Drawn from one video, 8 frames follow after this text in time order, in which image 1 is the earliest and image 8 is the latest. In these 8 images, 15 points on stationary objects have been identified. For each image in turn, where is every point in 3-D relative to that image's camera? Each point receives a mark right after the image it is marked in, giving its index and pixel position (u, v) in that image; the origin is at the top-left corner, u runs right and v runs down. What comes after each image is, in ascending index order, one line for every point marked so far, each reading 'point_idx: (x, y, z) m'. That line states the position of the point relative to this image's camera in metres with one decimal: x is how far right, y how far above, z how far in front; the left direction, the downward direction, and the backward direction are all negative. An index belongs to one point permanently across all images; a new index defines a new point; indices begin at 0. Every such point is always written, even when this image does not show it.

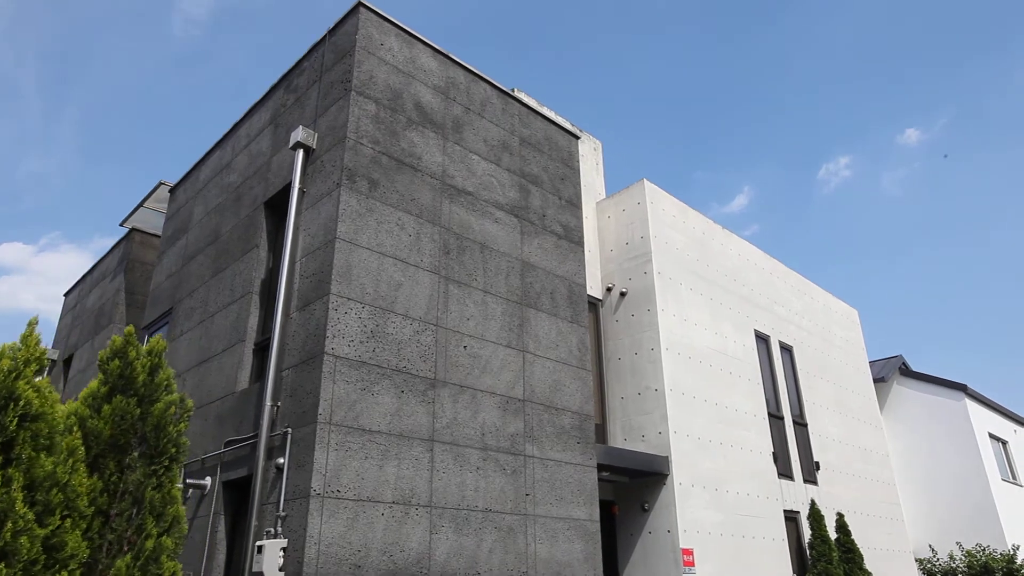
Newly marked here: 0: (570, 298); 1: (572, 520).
0: (+0.7, -0.1, +8.4) m
1: (+0.6, -2.4, +7.2) m
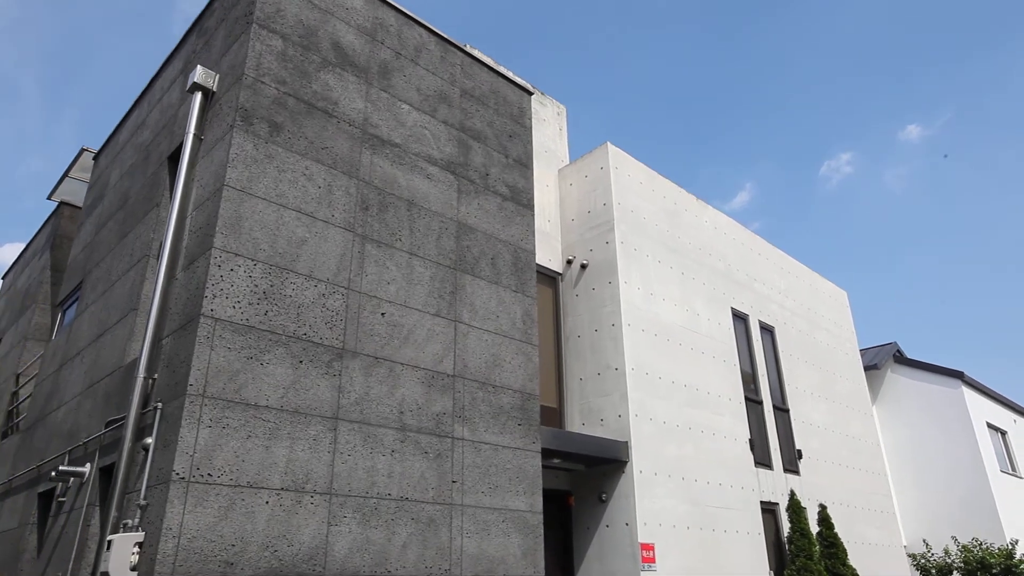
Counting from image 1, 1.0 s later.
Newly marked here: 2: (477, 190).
0: (0.0, +0.3, +7.5) m
1: (-0.1, -2.1, +6.4) m
2: (-0.4, +1.1, +7.5) m
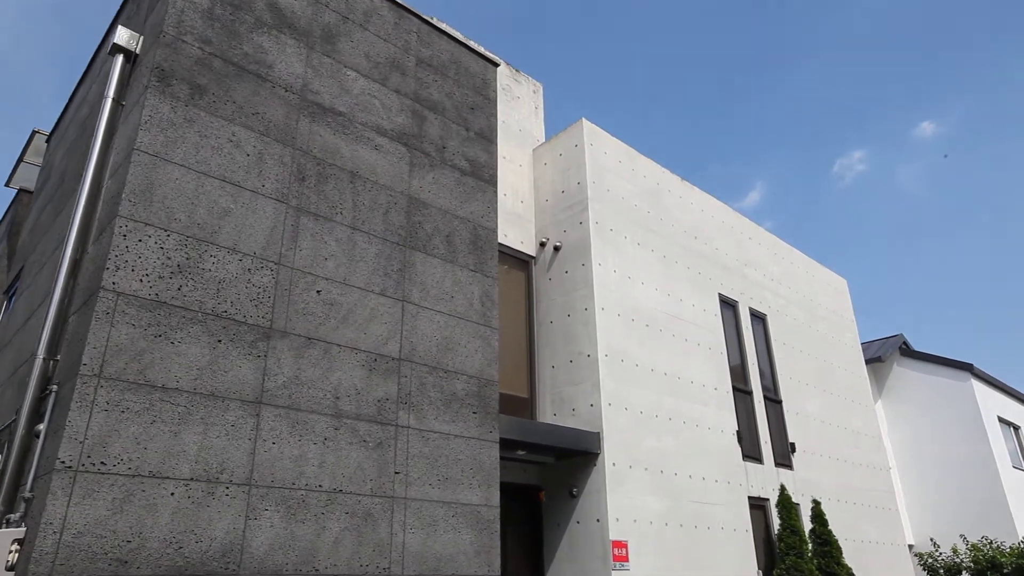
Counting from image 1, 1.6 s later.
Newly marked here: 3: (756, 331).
0: (-0.4, +0.5, +7.1) m
1: (-0.5, -1.9, +5.9) m
2: (-0.8, +1.3, +7.0) m
3: (+3.9, -0.7, +11.0) m
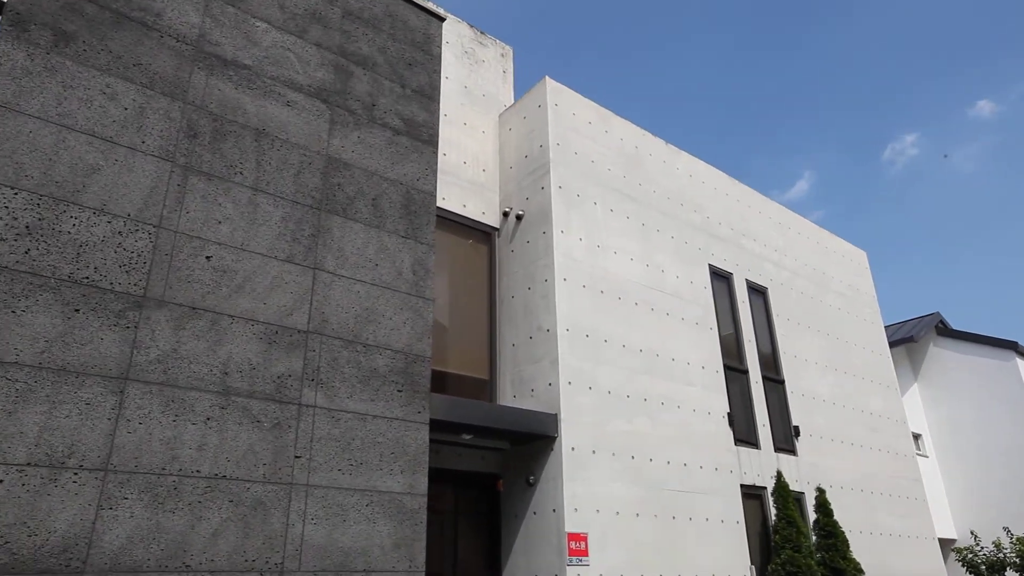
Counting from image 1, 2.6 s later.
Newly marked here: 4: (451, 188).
0: (-1.0, +0.7, +6.4) m
1: (-1.0, -1.6, +5.3) m
2: (-1.4, +1.5, +6.4) m
3: (+3.5, -0.2, +10.1) m
4: (-0.7, +1.2, +8.3) m
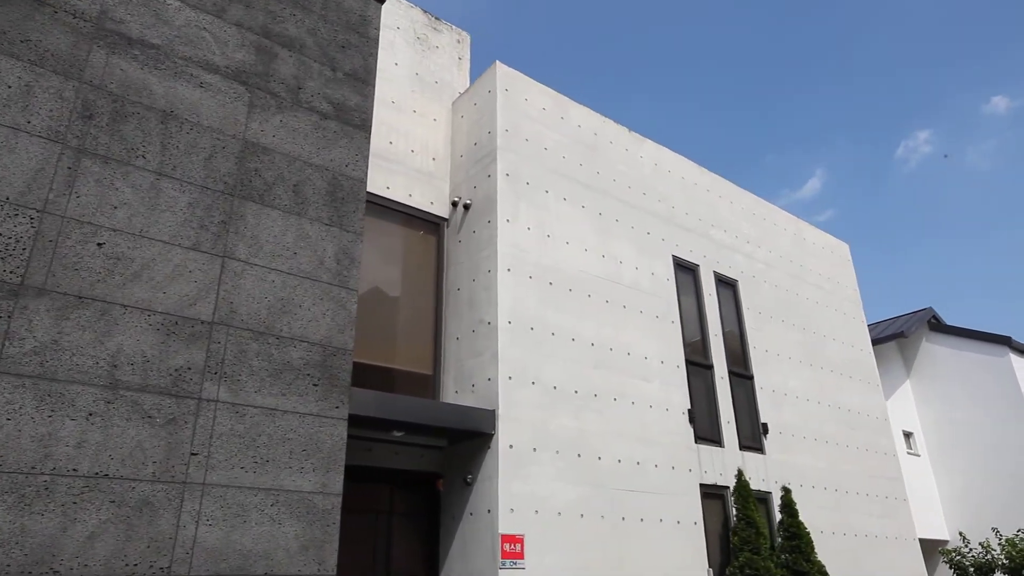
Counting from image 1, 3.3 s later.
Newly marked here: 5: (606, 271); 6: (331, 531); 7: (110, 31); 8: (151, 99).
0: (-1.6, +0.8, +6.1) m
1: (-1.7, -1.5, +5.0) m
2: (-2.0, +1.6, +6.1) m
3: (+3.0, -0.1, +9.7) m
4: (-1.3, +1.3, +8.0) m
5: (+1.1, +0.2, +8.2) m
6: (-1.3, -1.8, +5.2) m
7: (-3.1, +2.0, +5.3) m
8: (-2.8, +1.5, +5.4) m
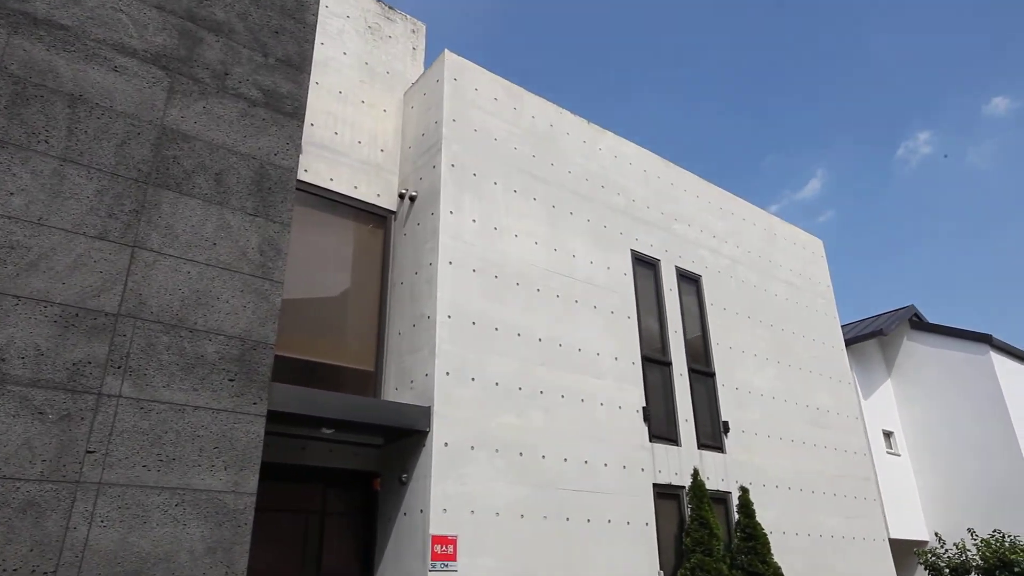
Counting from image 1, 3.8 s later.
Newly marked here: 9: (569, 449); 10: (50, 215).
0: (-2.2, +0.9, +5.9) m
1: (-2.2, -1.4, +4.8) m
2: (-2.6, +1.7, +5.9) m
3: (+2.4, -0.1, +9.5) m
4: (-1.9, +1.3, +7.8) m
5: (+0.5, +0.3, +8.0) m
6: (-1.9, -1.7, +4.9) m
7: (-3.7, +2.0, +5.1) m
8: (-3.4, +1.5, +5.1) m
9: (+0.6, -1.7, +7.2) m
10: (-3.2, +0.5, +4.8) m
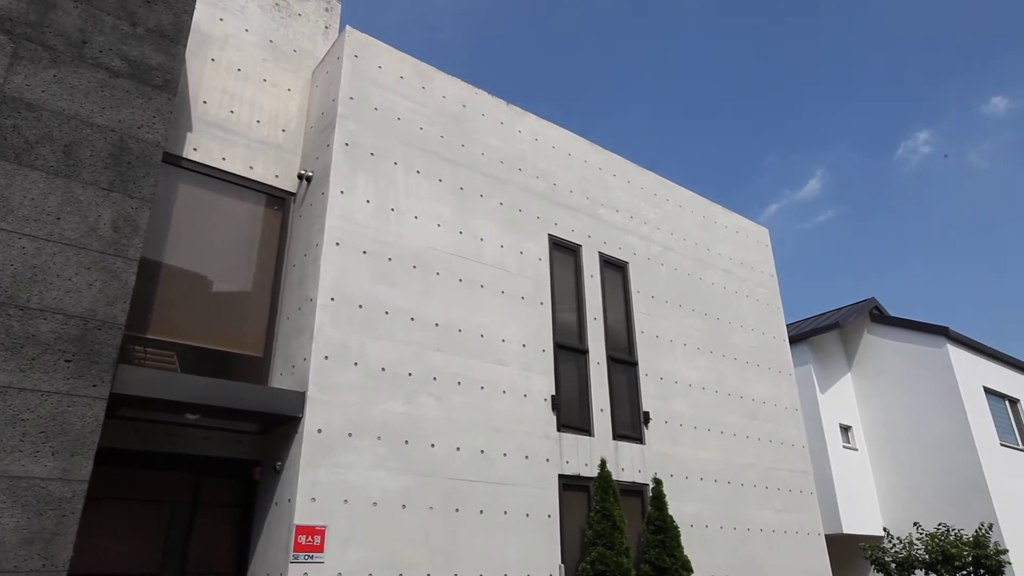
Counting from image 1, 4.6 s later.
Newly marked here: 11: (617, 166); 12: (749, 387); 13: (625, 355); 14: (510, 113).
0: (-3.2, +1.1, +5.6) m
1: (-3.3, -1.2, +4.5) m
2: (-3.7, +1.9, +5.6) m
3: (+1.3, +0.1, +9.3) m
4: (-3.0, +1.5, +7.5) m
5: (-0.6, +0.4, +7.7) m
6: (-3.0, -1.6, +4.6) m
7: (-4.7, +2.2, +4.8) m
8: (-4.4, +1.7, +4.8) m
9: (-0.5, -1.5, +6.9) m
10: (-4.3, +0.7, +4.5) m
11: (+1.6, +1.8, +10.2) m
12: (+3.6, -1.5, +10.5) m
13: (+1.5, -0.9, +8.9) m
14: (0.0, +2.3, +9.0) m
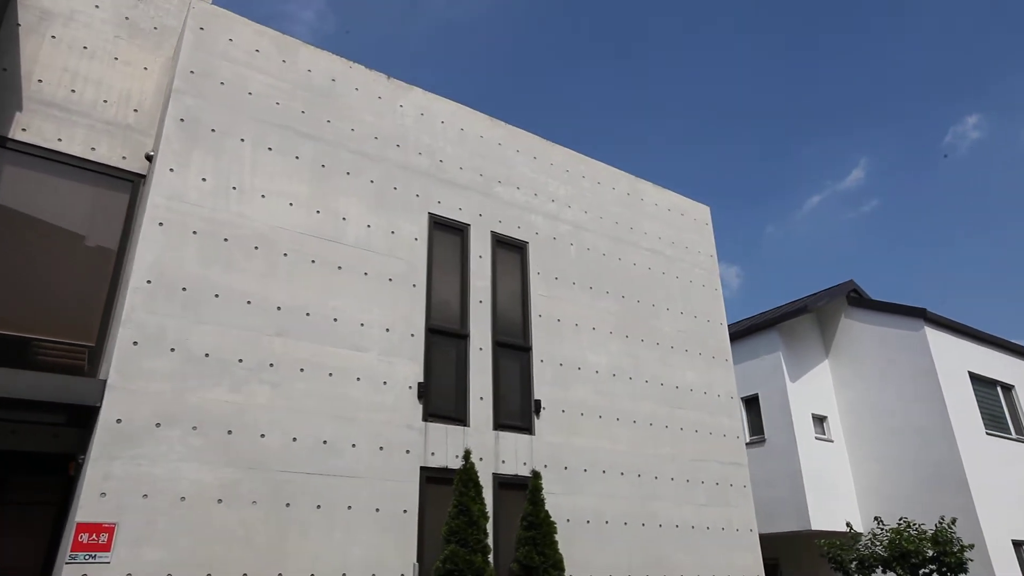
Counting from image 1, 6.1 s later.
0: (-4.8, +1.2, +5.3) m
1: (-4.9, -1.1, +4.1) m
2: (-5.3, +2.0, +5.3) m
3: (-0.1, +0.3, +8.7) m
4: (-4.5, +1.6, +7.1) m
5: (-2.0, +0.6, +7.3) m
6: (-4.5, -1.4, +4.3) m
7: (-6.4, +2.3, +4.5) m
8: (-6.1, +1.8, +4.6) m
9: (-1.9, -1.3, +6.4) m
10: (-5.9, +0.8, +4.2) m
11: (+0.2, +2.0, +9.6) m
12: (+2.3, -1.2, +9.9) m
13: (+0.1, -0.6, +8.4) m
14: (-1.5, +2.5, +8.5) m
